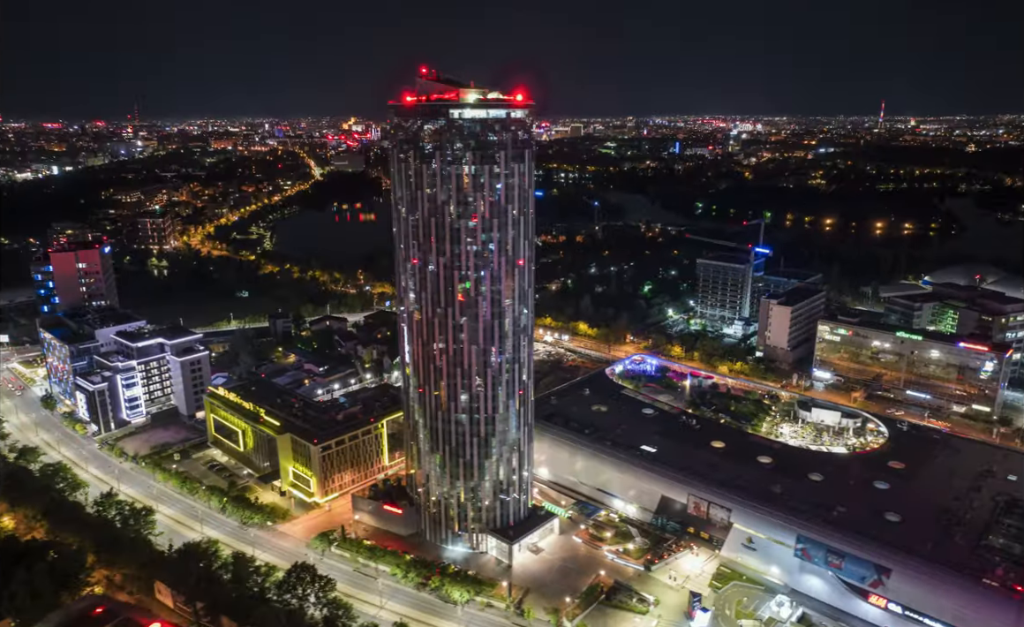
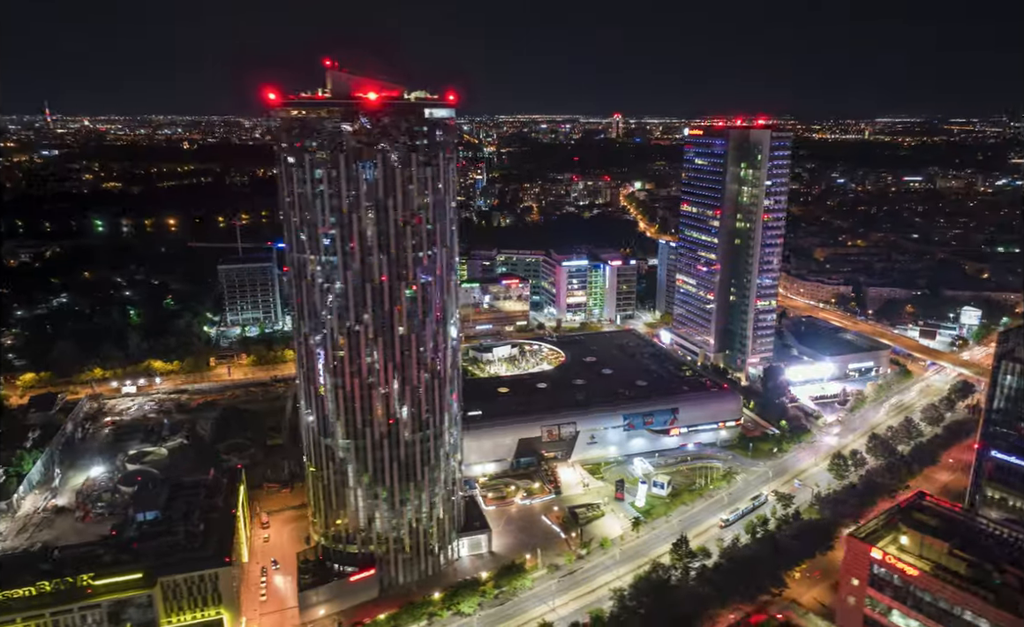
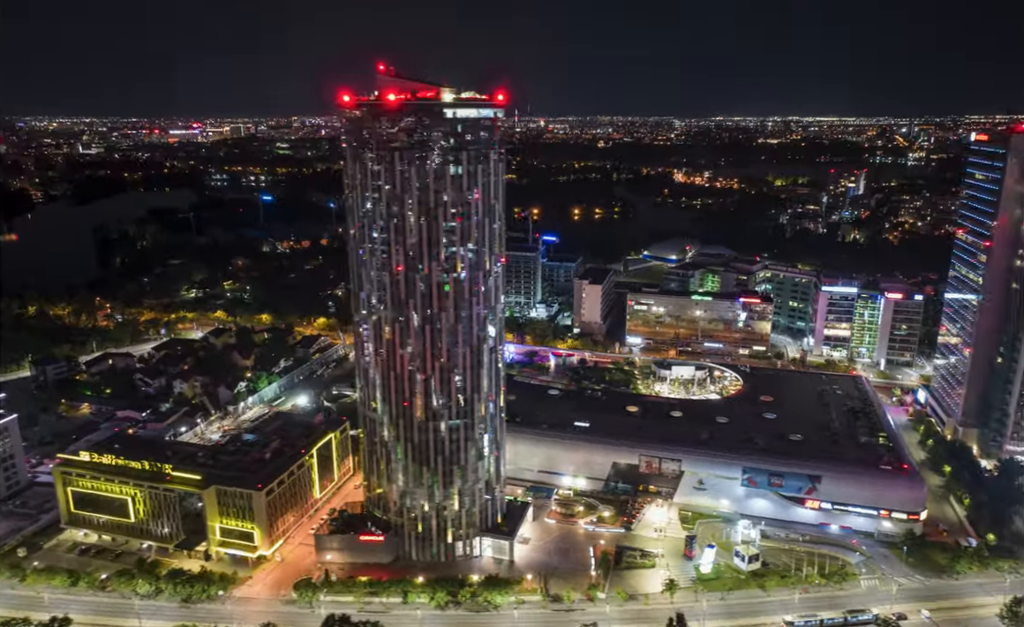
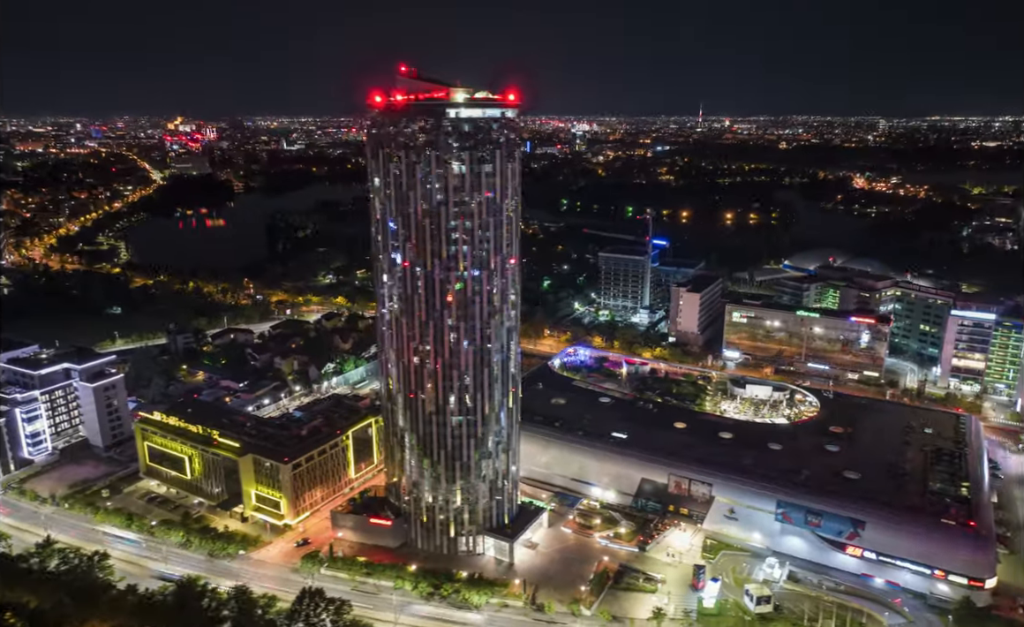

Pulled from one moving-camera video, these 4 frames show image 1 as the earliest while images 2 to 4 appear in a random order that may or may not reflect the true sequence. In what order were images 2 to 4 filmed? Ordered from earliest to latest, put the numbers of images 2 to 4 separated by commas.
4, 3, 2
